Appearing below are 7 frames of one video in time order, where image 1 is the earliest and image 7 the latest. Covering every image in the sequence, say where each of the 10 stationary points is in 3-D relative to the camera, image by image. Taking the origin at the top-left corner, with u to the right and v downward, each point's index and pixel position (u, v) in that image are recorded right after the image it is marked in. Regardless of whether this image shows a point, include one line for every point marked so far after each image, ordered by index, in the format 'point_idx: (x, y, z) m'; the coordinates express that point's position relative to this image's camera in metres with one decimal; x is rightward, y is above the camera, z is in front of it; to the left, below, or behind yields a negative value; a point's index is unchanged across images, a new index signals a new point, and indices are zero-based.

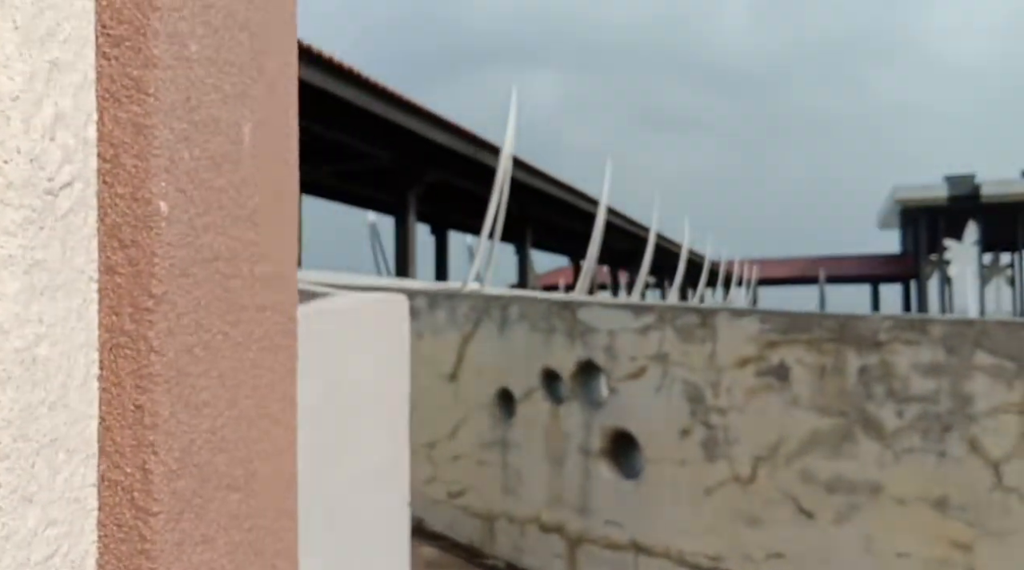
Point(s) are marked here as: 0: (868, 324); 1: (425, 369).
0: (+1.0, -0.1, +2.4) m
1: (-0.4, -0.4, +3.7) m
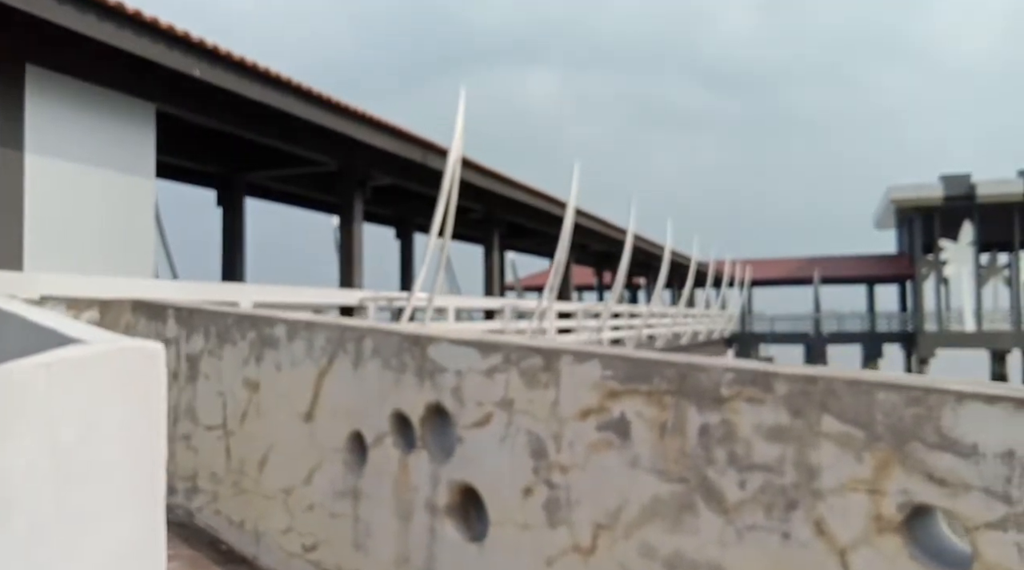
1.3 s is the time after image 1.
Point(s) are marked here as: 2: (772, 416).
0: (+0.5, -0.2, +2.0) m
1: (-0.9, -0.5, +3.3) m
2: (+0.6, -0.3, +1.9) m
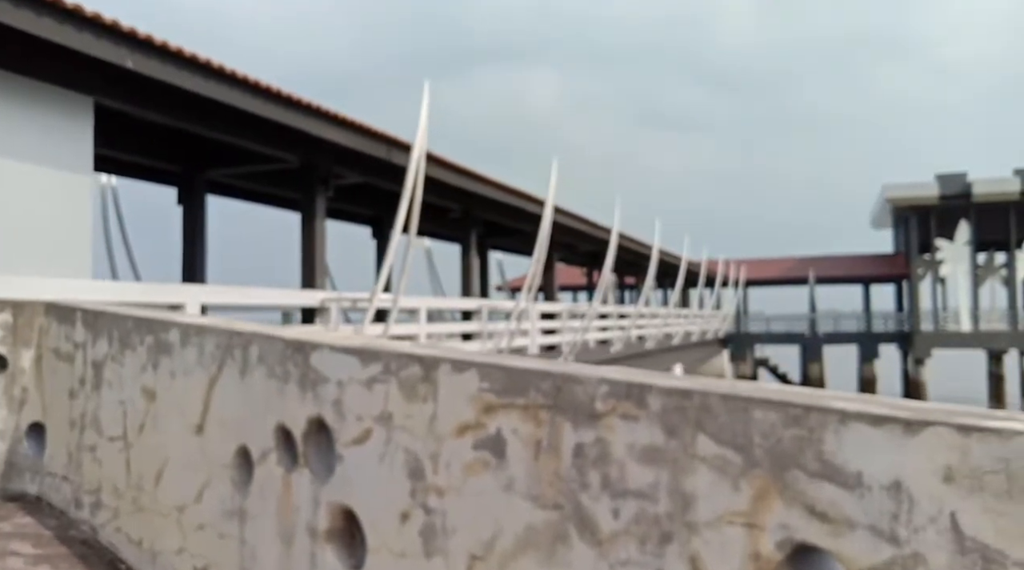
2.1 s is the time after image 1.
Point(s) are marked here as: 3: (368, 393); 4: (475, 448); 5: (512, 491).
0: (+0.2, -0.2, +1.8) m
1: (-1.3, -0.5, +3.1) m
2: (+0.3, -0.3, +1.7) m
3: (-0.4, -0.3, +2.3) m
4: (-0.1, -0.4, +2.0) m
5: (0.0, -0.5, +1.9) m
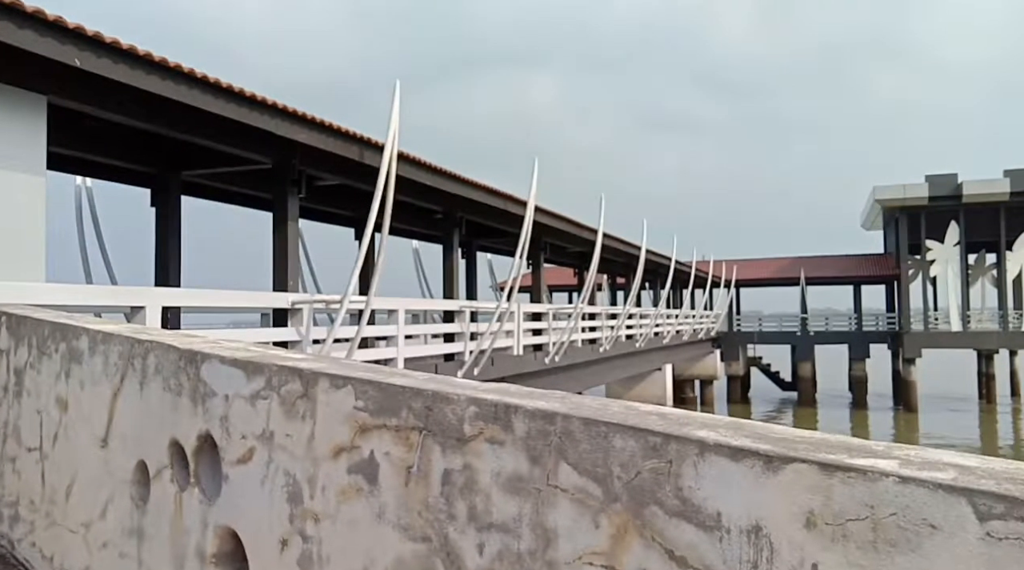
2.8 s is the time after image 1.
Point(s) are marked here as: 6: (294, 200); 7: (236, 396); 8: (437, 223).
0: (-0.1, -0.2, +1.6) m
1: (-1.5, -0.5, +2.9) m
2: (0.0, -0.3, +1.5) m
3: (-0.7, -0.3, +2.1) m
4: (-0.4, -0.4, +1.8) m
5: (-0.3, -0.5, +1.7) m
6: (-2.2, +0.9, +8.2) m
7: (-0.7, -0.3, +2.2) m
8: (-1.1, +0.9, +12.3) m
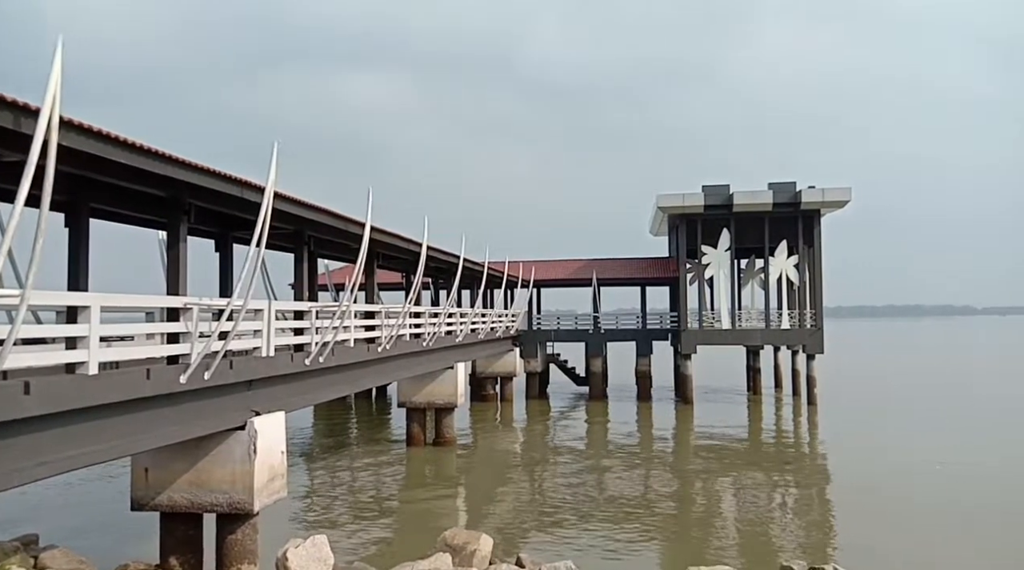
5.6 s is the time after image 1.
0: (-1.4, -0.2, +0.8) m
1: (-3.1, -0.5, +1.8) m
2: (-1.3, -0.3, +0.7) m
3: (-2.1, -0.3, +1.2) m
4: (-1.7, -0.4, +1.0) m
5: (-1.6, -0.5, +0.9) m
6: (-4.8, +0.9, +6.8) m
7: (-2.2, -0.3, +1.2) m
8: (-4.7, +1.0, +11.0) m
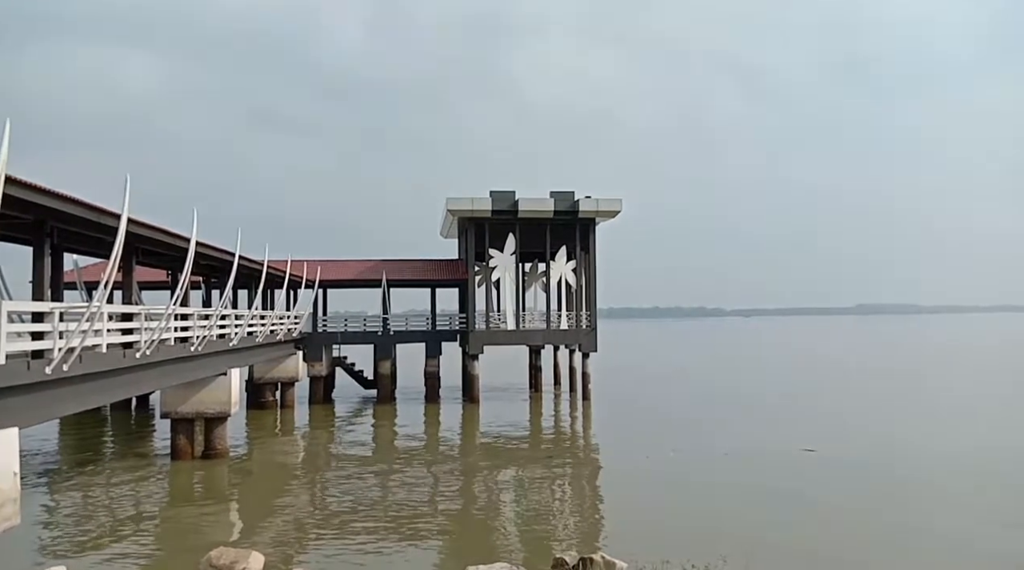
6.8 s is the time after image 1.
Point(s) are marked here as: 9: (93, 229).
0: (-1.7, -0.2, +0.1) m
1: (-3.5, -0.4, +0.6) m
2: (-1.5, -0.3, +0.1) m
3: (-2.4, -0.3, +0.3) m
4: (-2.0, -0.4, +0.2) m
5: (-1.9, -0.4, +0.2) m
6: (-6.5, +1.0, +5.0) m
7: (-2.5, -0.2, +0.4) m
8: (-7.4, +1.0, +9.2) m
9: (-7.3, +1.0, +14.3) m
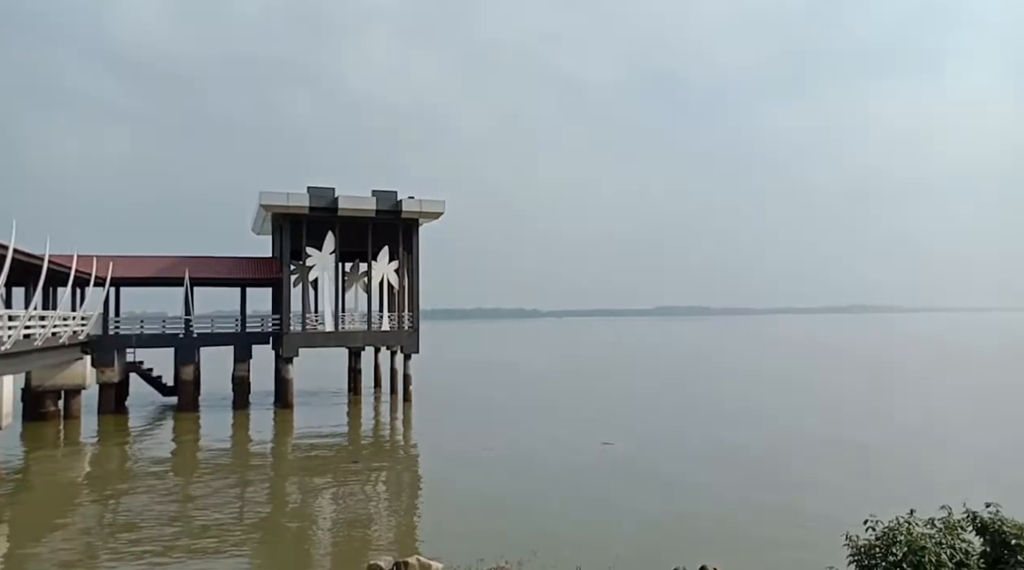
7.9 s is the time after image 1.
0: (-1.7, -0.2, -0.5) m
1: (-3.6, -0.4, -0.4) m
2: (-1.5, -0.3, -0.5) m
3: (-2.4, -0.2, -0.4) m
4: (-2.0, -0.3, -0.4) m
5: (-1.9, -0.4, -0.5) m
6: (-7.4, +1.0, +3.3) m
7: (-2.5, -0.2, -0.4) m
8: (-9.2, +1.1, +7.2) m
9: (-10.2, +1.1, +12.1) m
